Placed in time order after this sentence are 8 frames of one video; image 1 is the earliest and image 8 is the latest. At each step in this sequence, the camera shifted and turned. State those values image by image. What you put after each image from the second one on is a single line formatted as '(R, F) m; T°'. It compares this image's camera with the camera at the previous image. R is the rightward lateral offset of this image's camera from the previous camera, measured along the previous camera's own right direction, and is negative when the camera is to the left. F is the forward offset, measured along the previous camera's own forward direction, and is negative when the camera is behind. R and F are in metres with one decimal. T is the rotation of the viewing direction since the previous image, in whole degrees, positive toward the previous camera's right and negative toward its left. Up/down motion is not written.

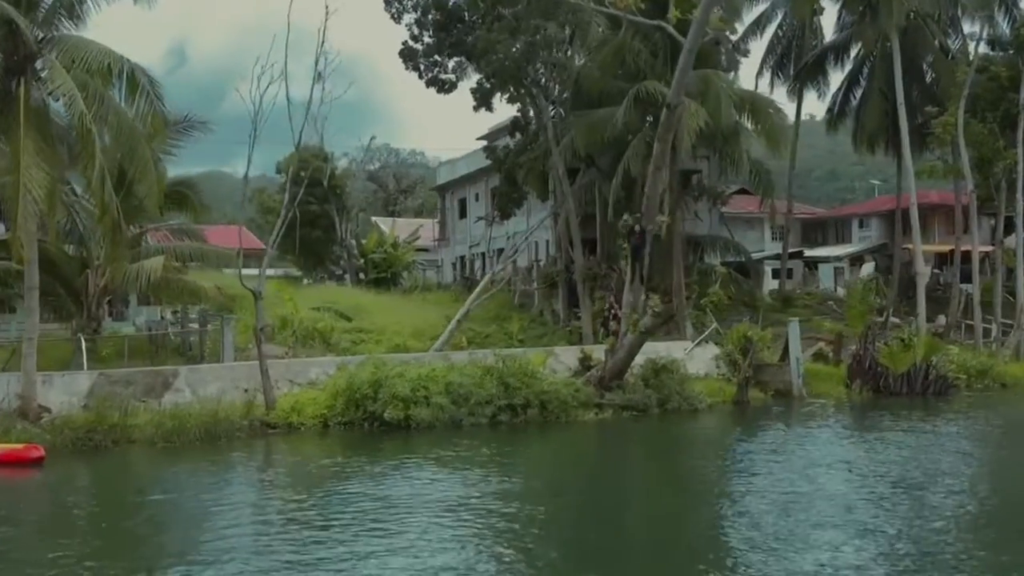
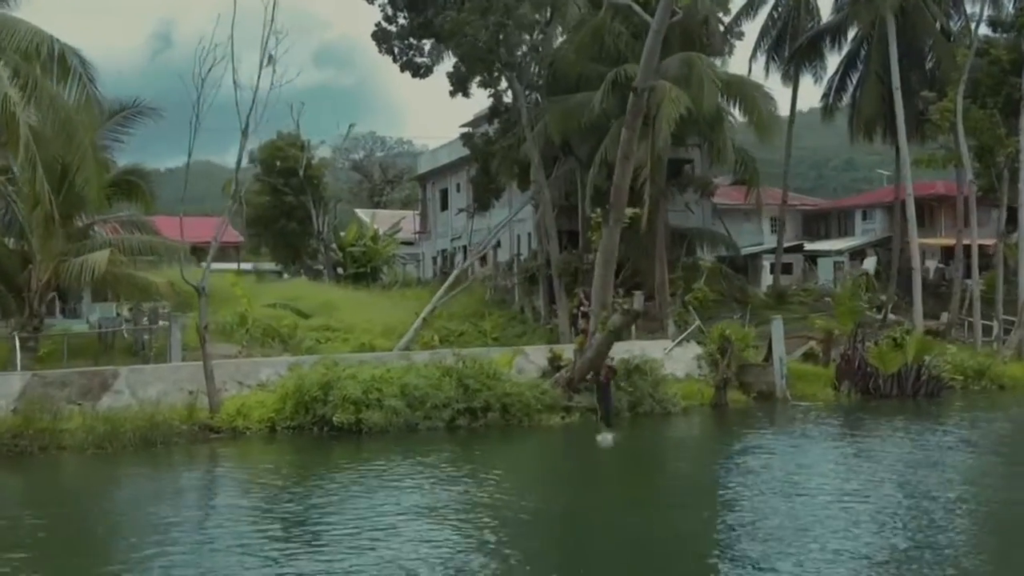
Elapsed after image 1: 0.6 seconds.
(+1.0, +1.3) m; -2°
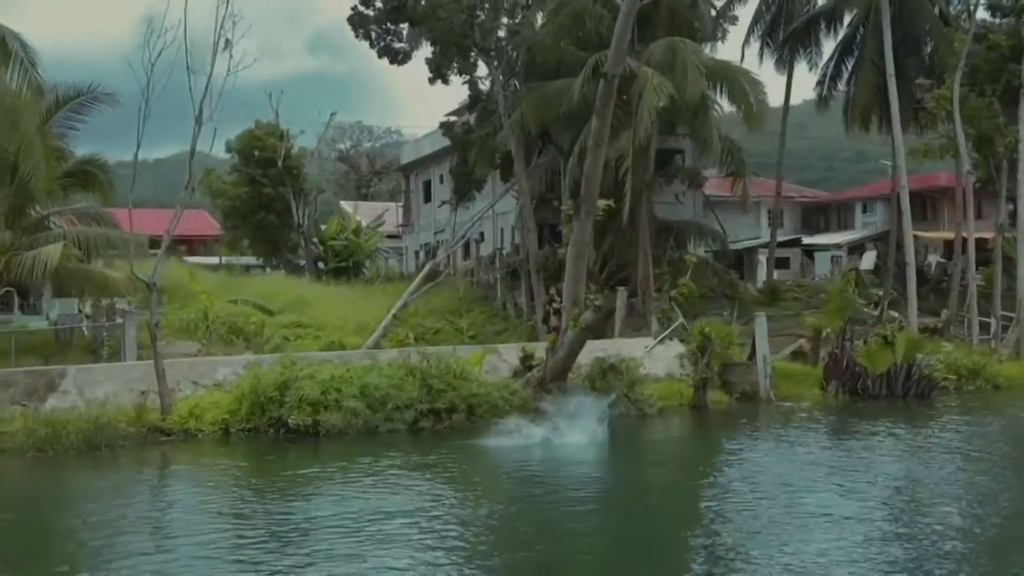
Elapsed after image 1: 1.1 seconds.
(+0.8, +1.0) m; -1°
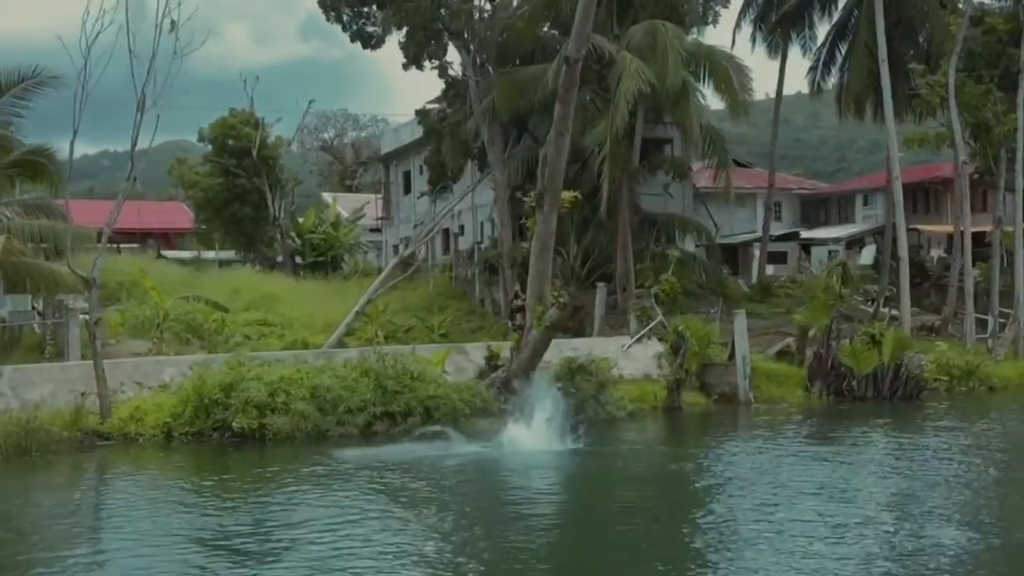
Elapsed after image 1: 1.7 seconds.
(+0.9, +1.1) m; -1°
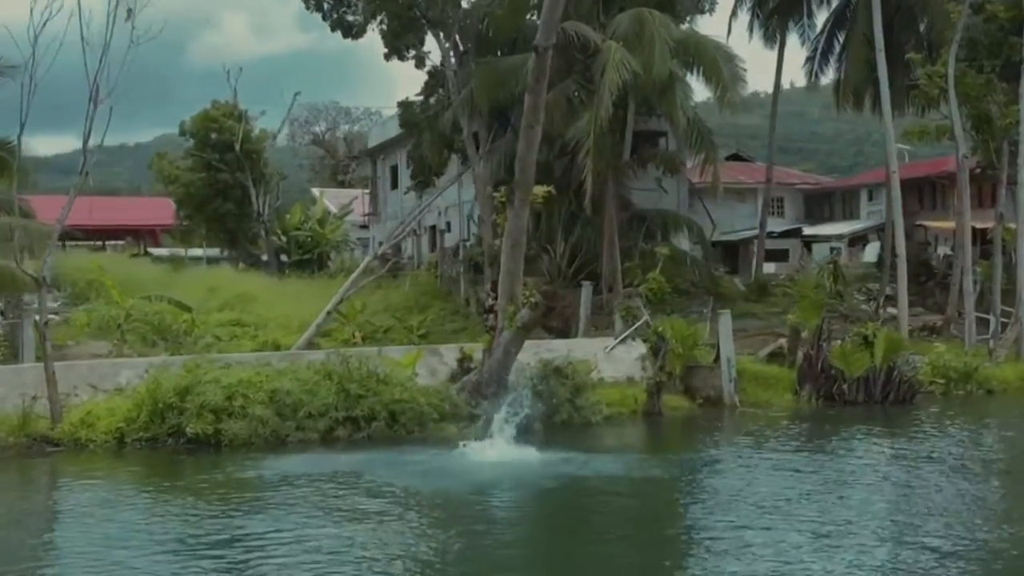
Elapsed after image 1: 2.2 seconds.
(+0.7, +0.9) m; -1°
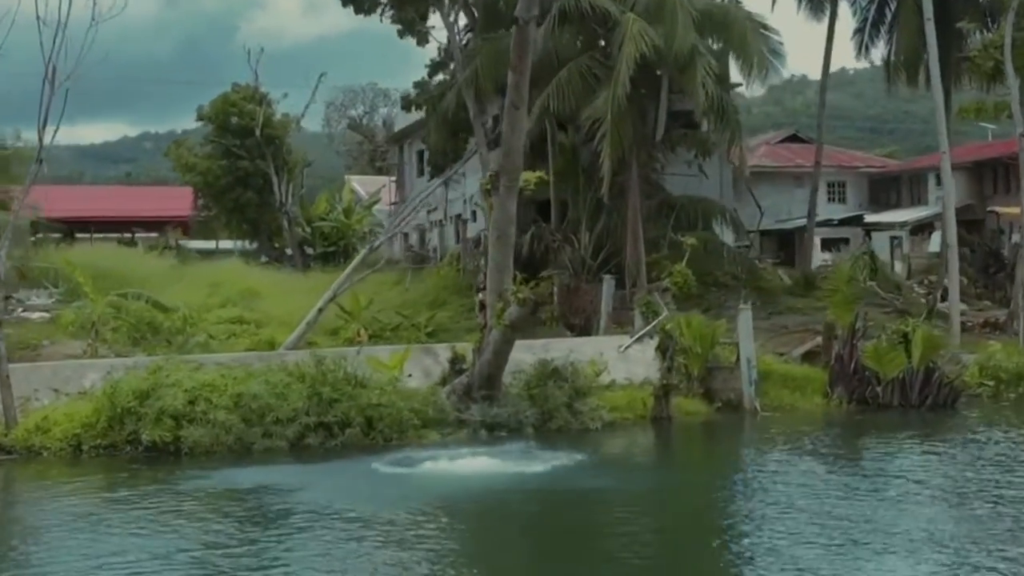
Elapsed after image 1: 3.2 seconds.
(+1.4, +1.6) m; -4°
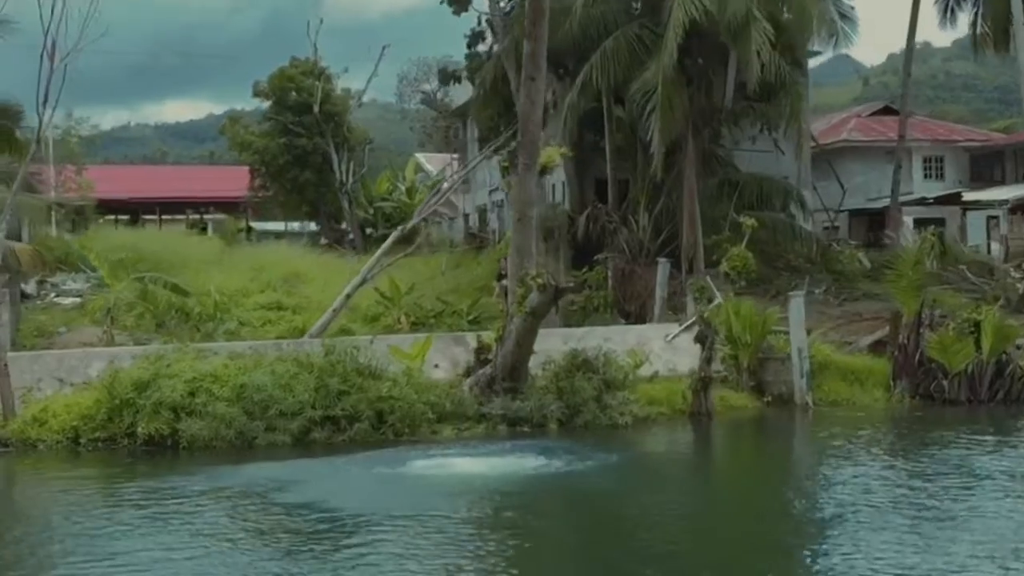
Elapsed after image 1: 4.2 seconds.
(+1.3, +1.3) m; -5°
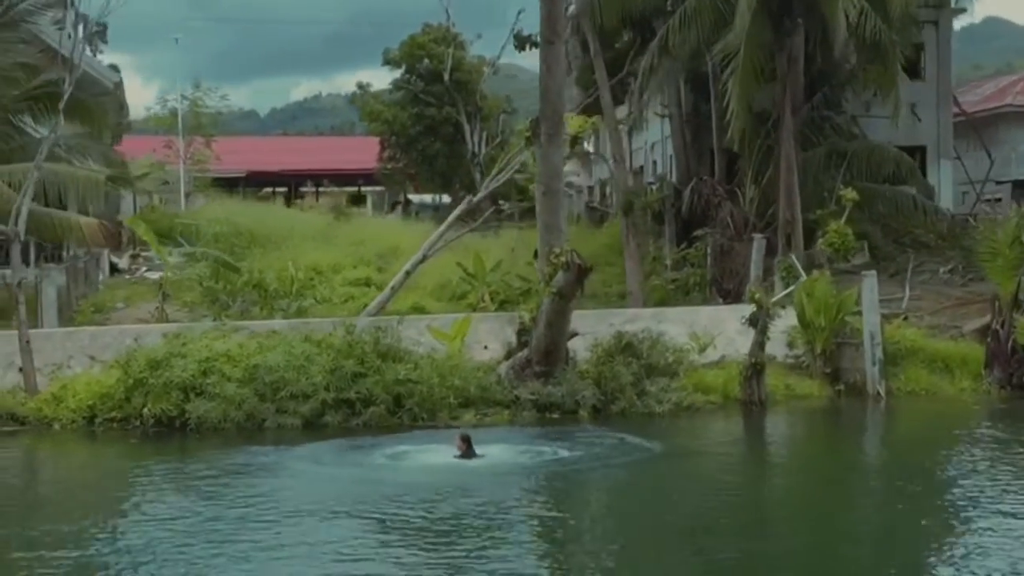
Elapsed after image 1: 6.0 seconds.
(+2.5, +1.3) m; -10°
